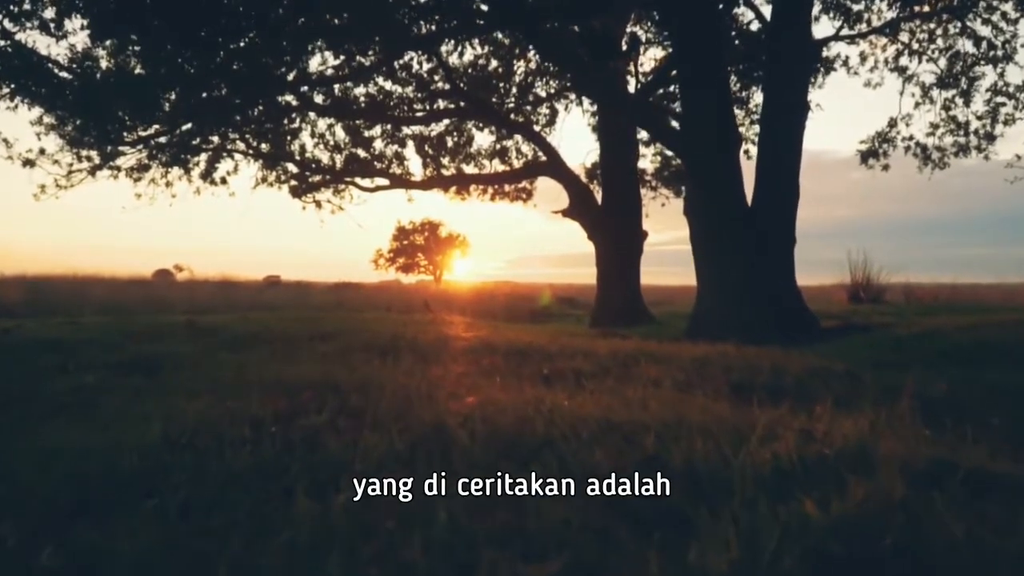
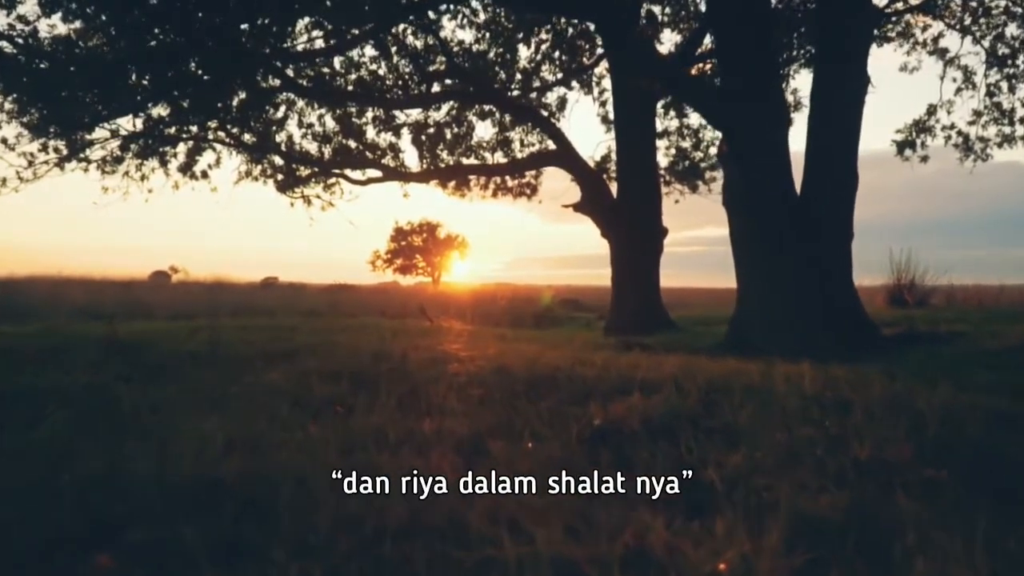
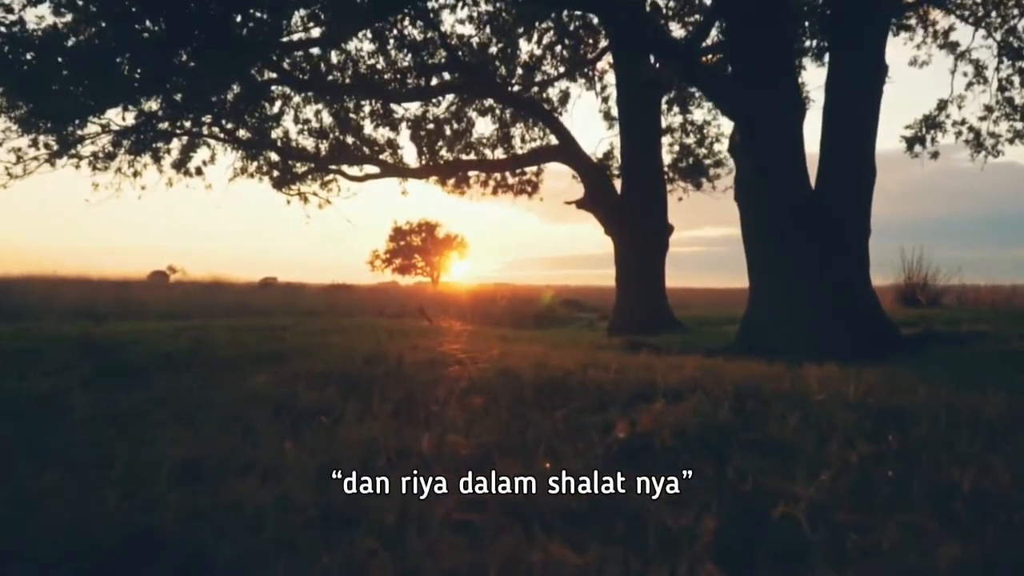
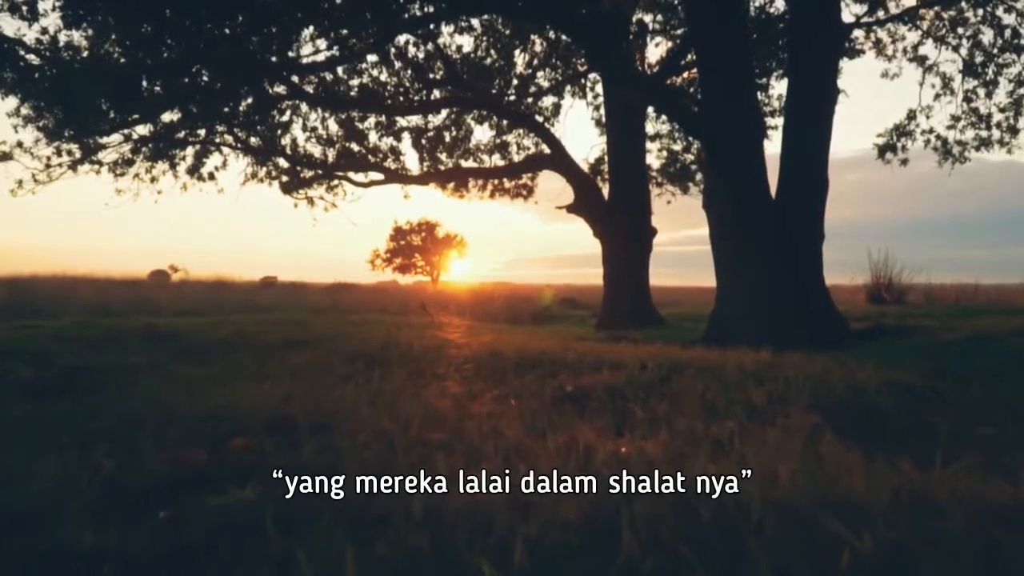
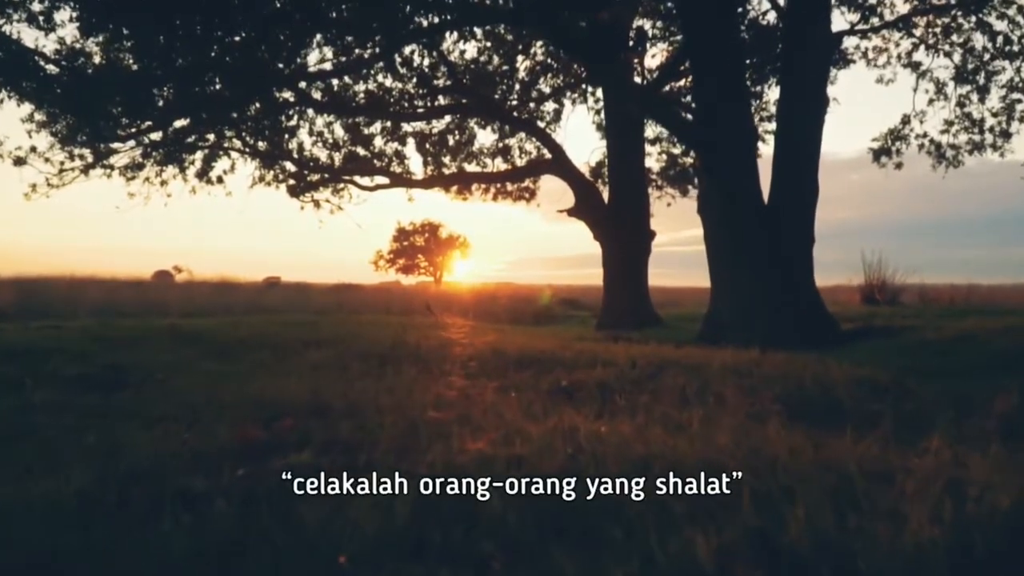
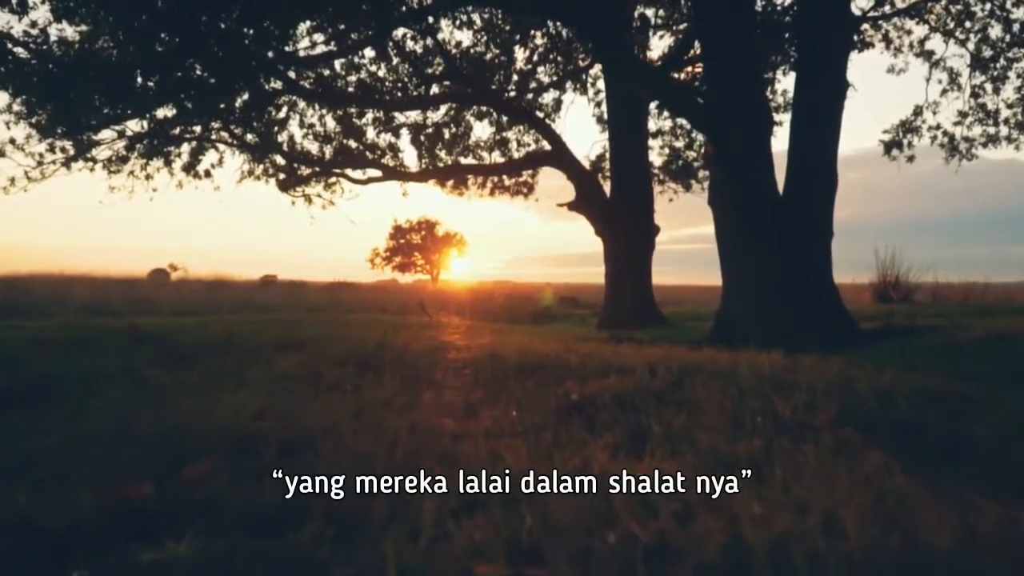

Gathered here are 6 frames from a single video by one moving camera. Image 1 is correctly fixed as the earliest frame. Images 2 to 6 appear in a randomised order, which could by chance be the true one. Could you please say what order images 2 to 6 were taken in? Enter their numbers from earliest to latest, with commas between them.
5, 4, 6, 2, 3
